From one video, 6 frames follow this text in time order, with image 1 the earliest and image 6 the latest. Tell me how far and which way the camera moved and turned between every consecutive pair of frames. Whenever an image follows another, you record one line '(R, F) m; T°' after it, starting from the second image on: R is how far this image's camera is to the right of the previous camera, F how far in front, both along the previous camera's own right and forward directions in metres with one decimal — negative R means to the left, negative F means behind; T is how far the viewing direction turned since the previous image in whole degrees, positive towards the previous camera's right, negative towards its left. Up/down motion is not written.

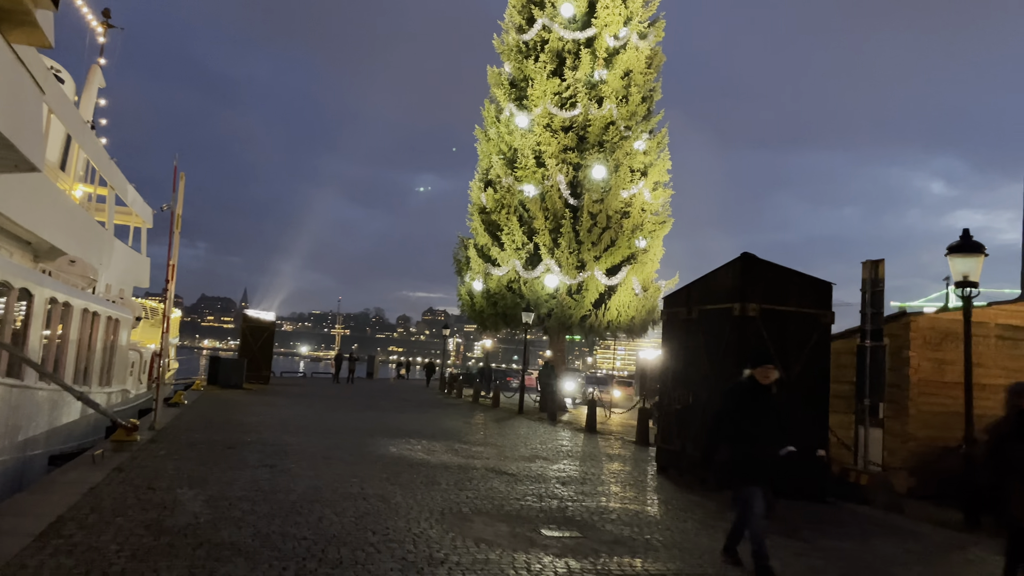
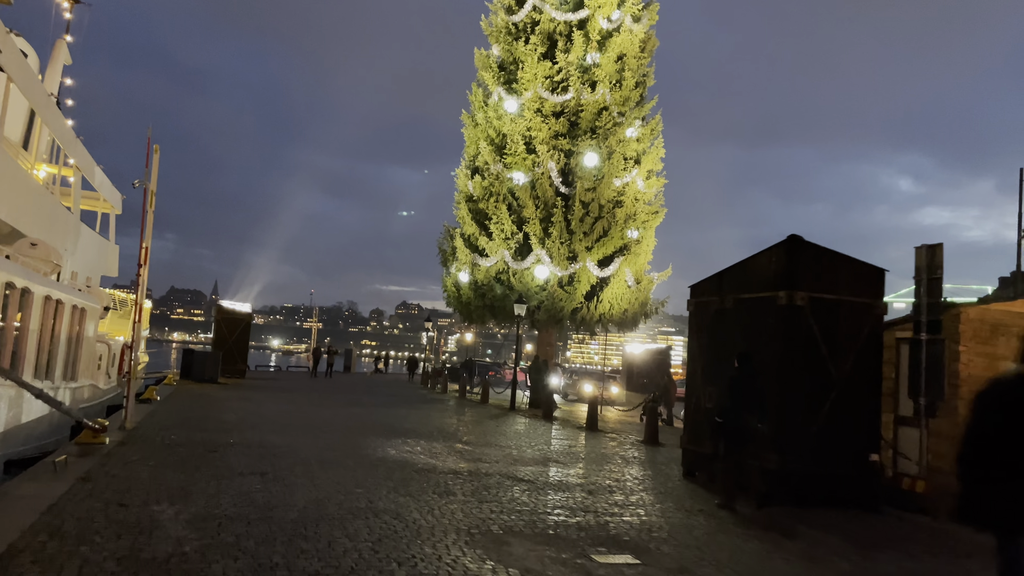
(-0.5, +1.1) m; +2°
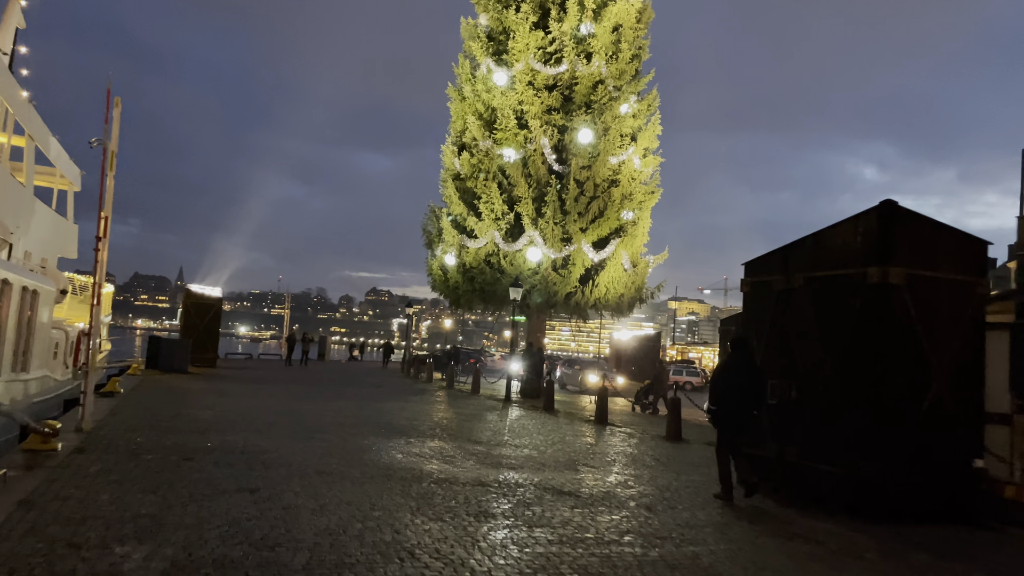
(-0.7, +1.5) m; +2°
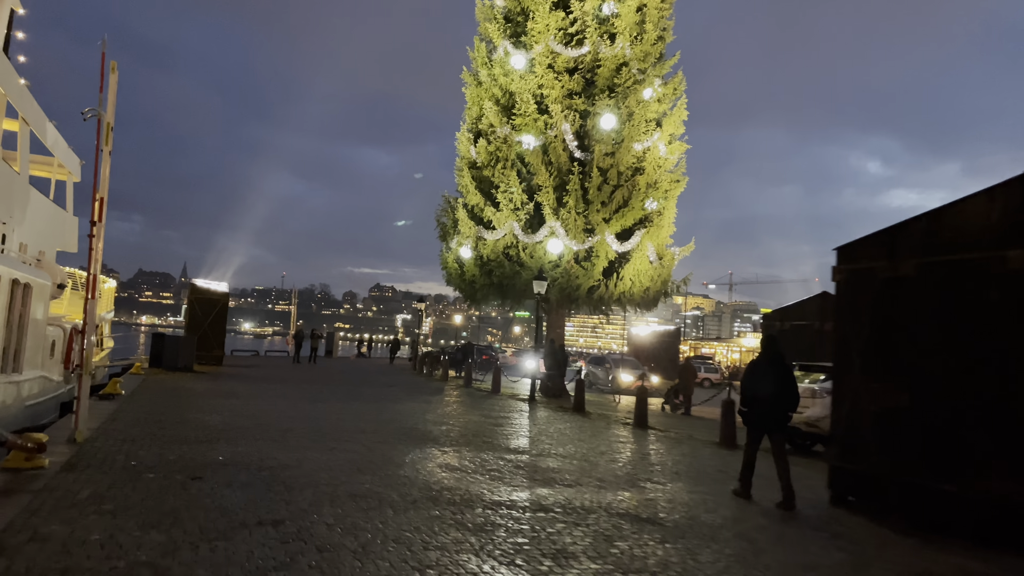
(-0.5, +1.2) m; 0°
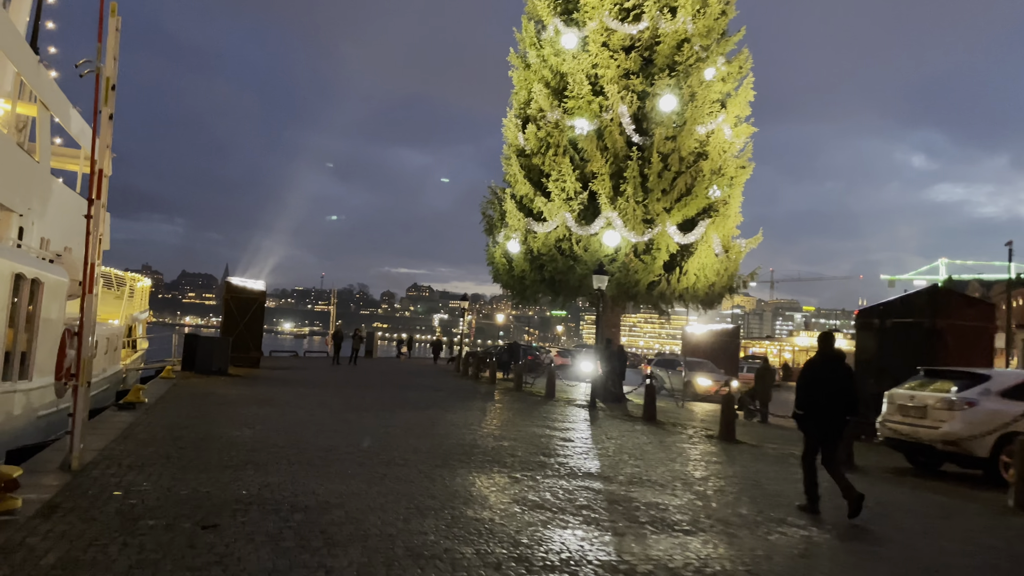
(-0.5, +1.8) m; -3°
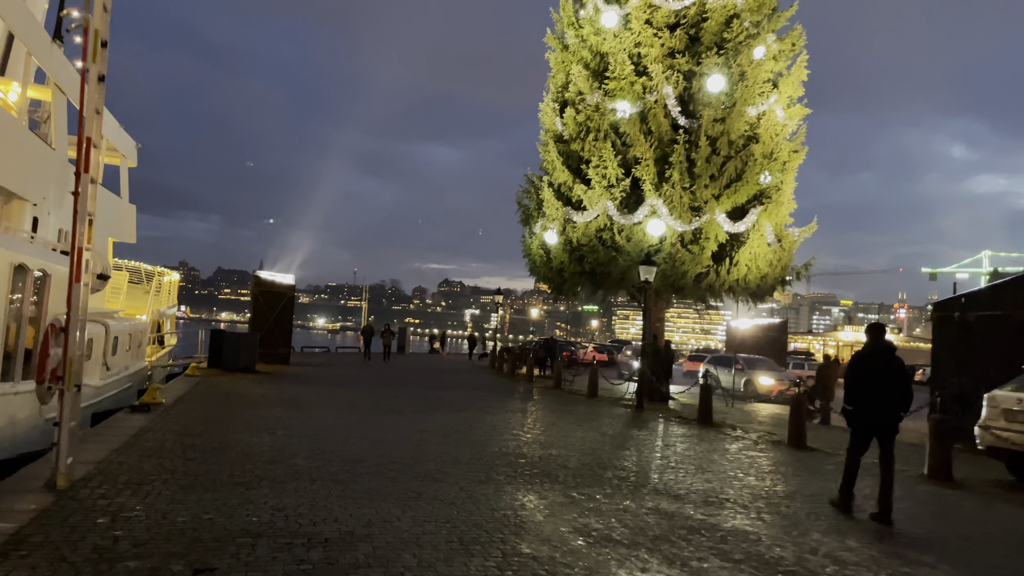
(-0.2, +1.2) m; -2°
